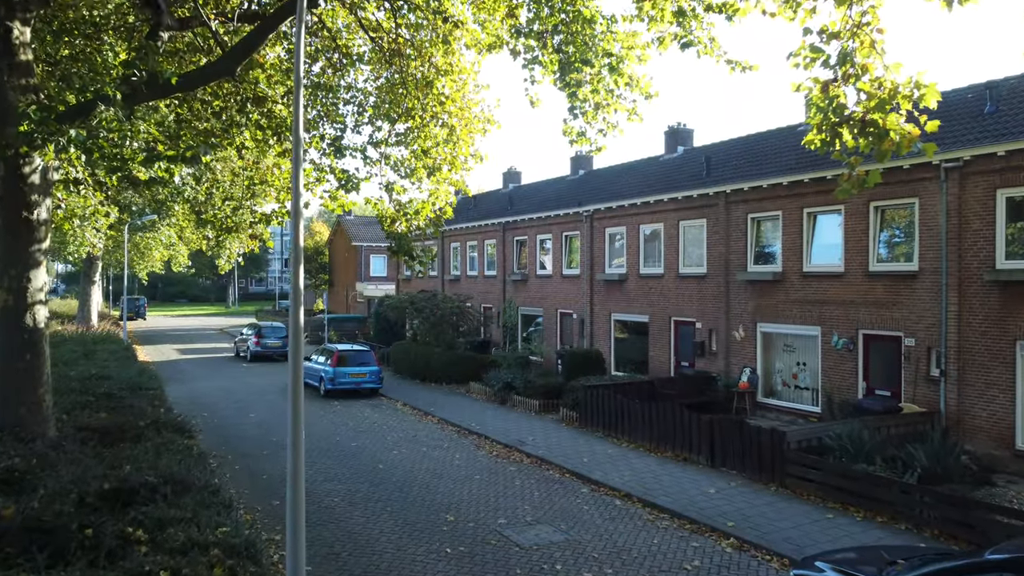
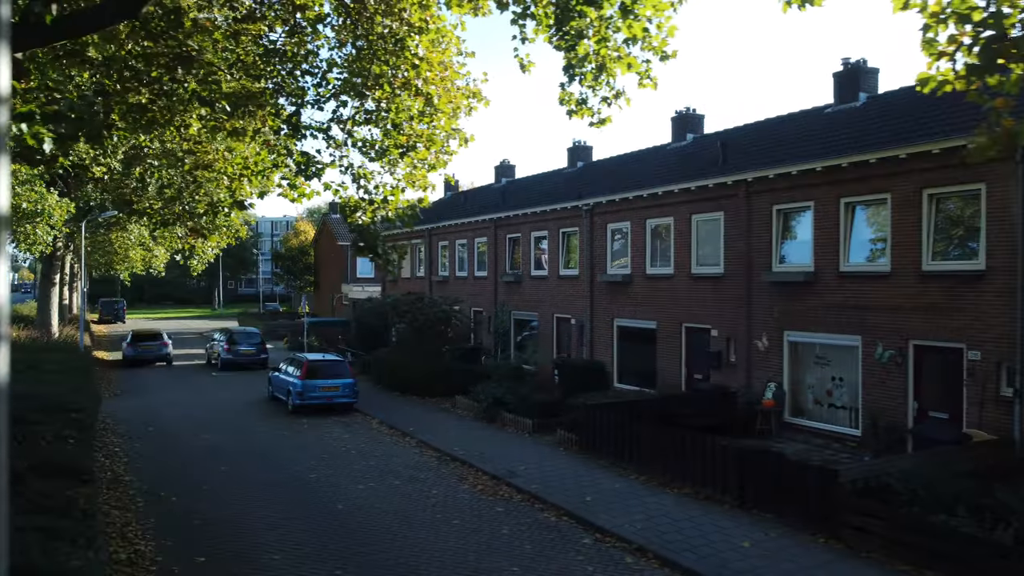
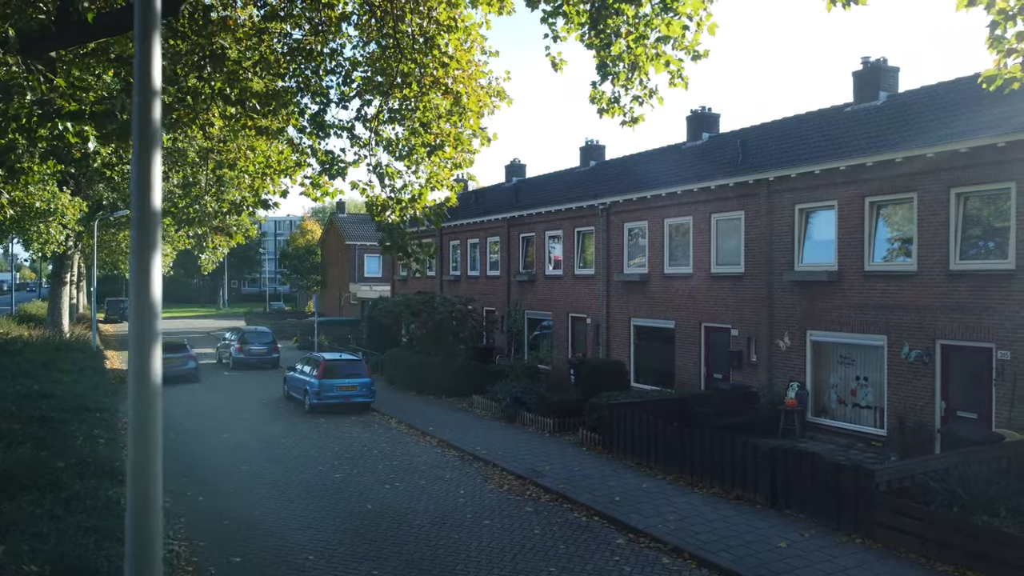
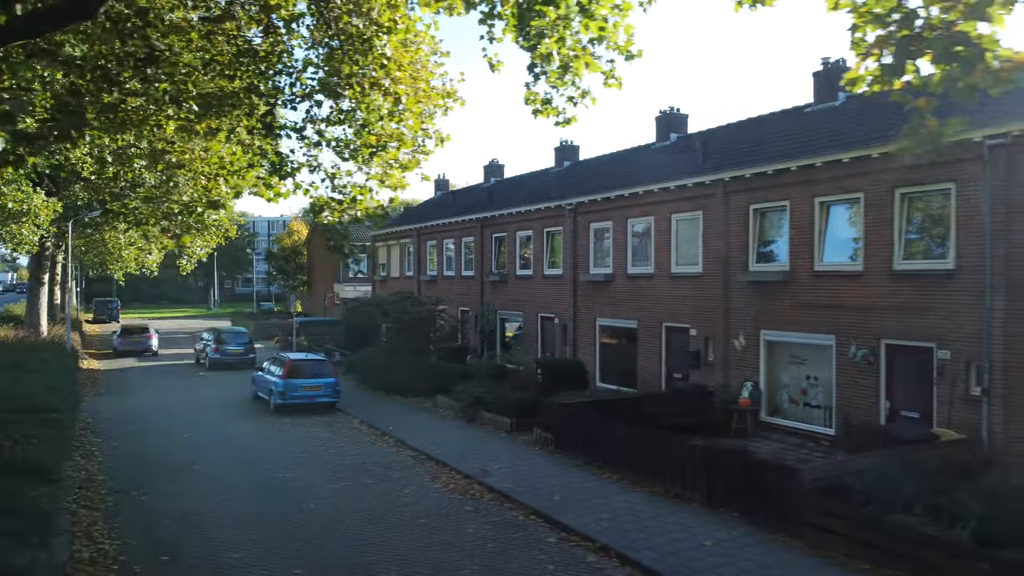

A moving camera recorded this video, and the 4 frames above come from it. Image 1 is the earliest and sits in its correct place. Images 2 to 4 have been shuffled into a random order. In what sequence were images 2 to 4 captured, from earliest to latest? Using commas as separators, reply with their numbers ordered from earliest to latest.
3, 2, 4
